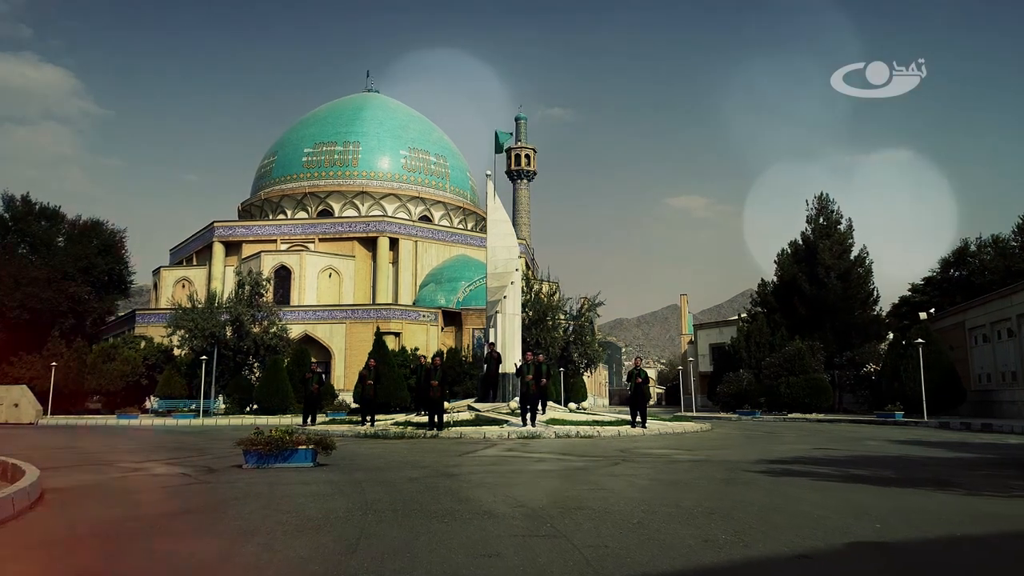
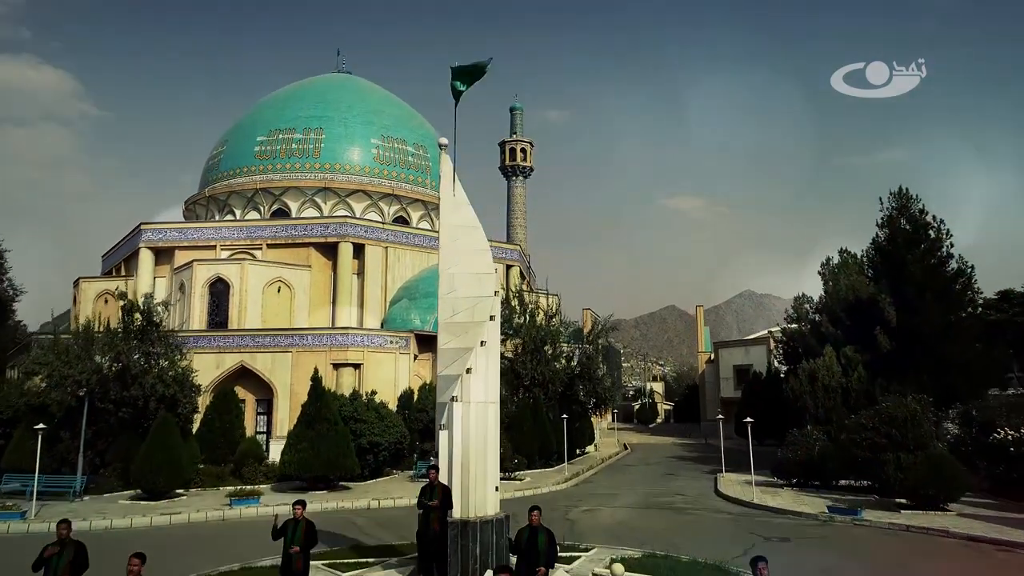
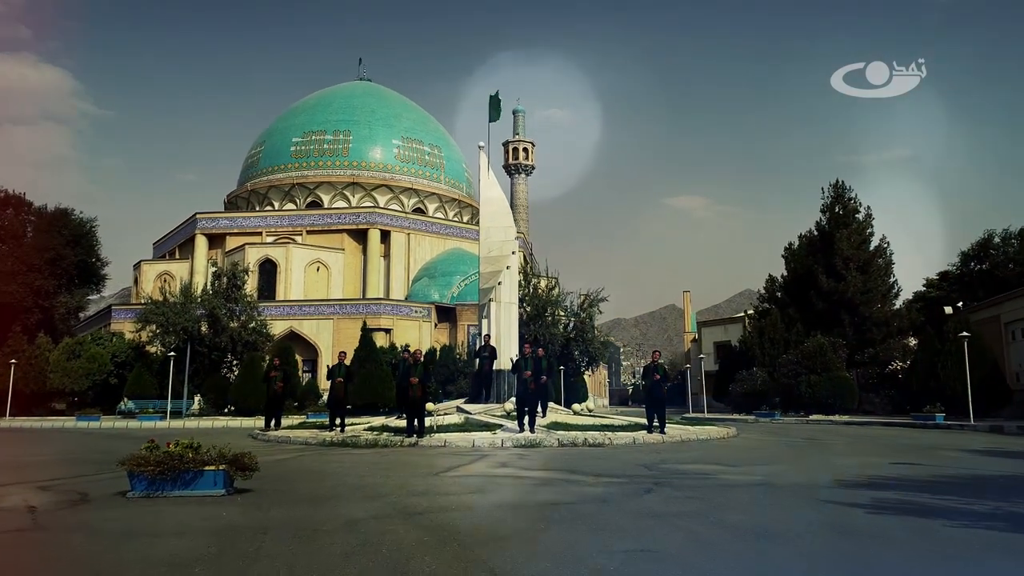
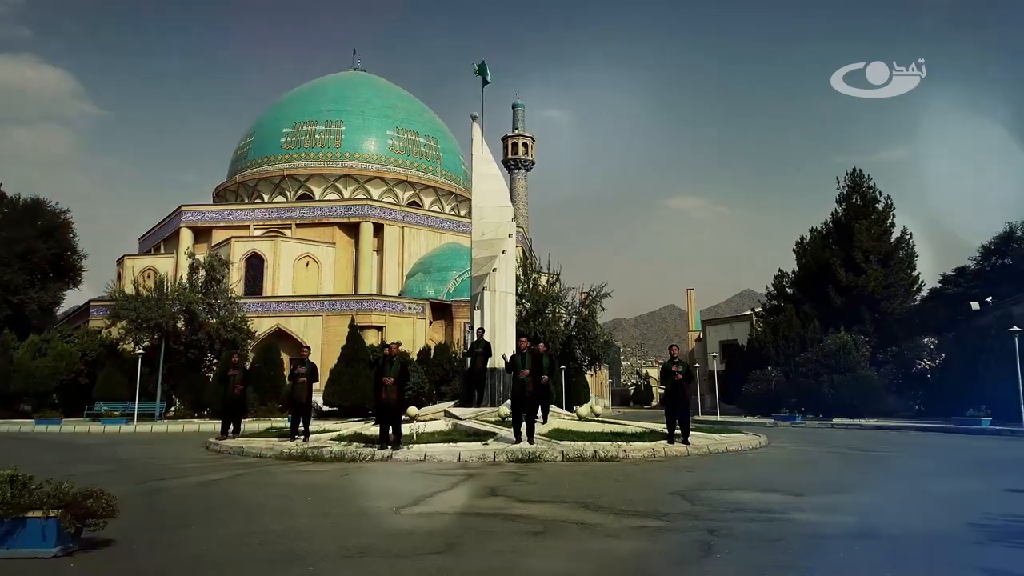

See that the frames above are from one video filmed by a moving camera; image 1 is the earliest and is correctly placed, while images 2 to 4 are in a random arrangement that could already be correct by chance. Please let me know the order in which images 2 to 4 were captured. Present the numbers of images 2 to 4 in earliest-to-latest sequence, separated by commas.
3, 4, 2
